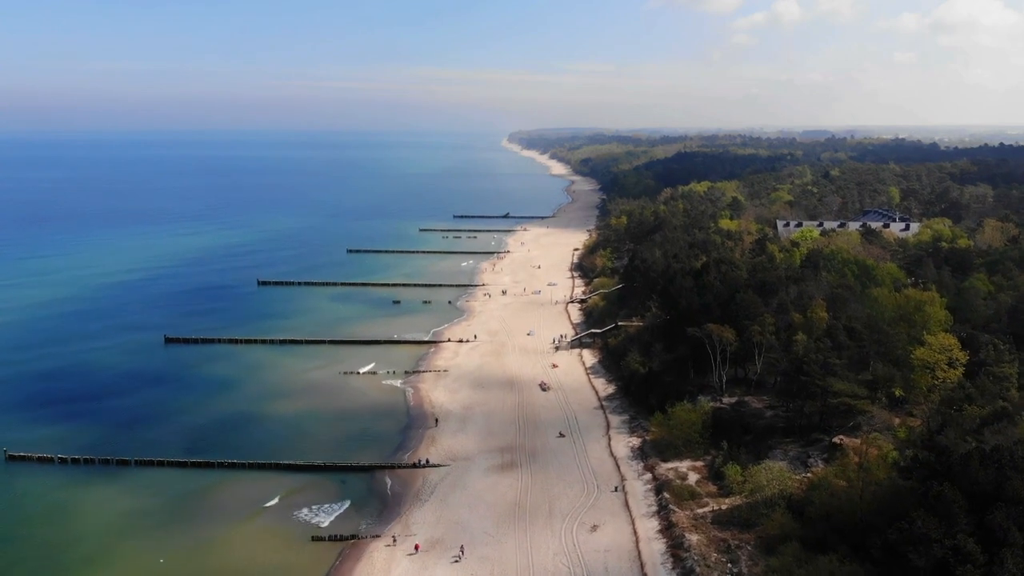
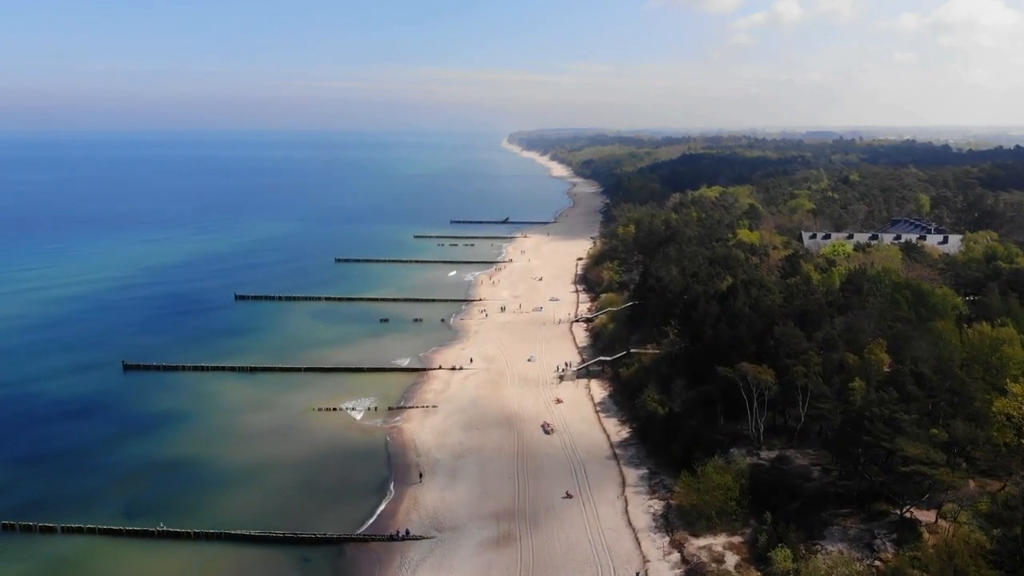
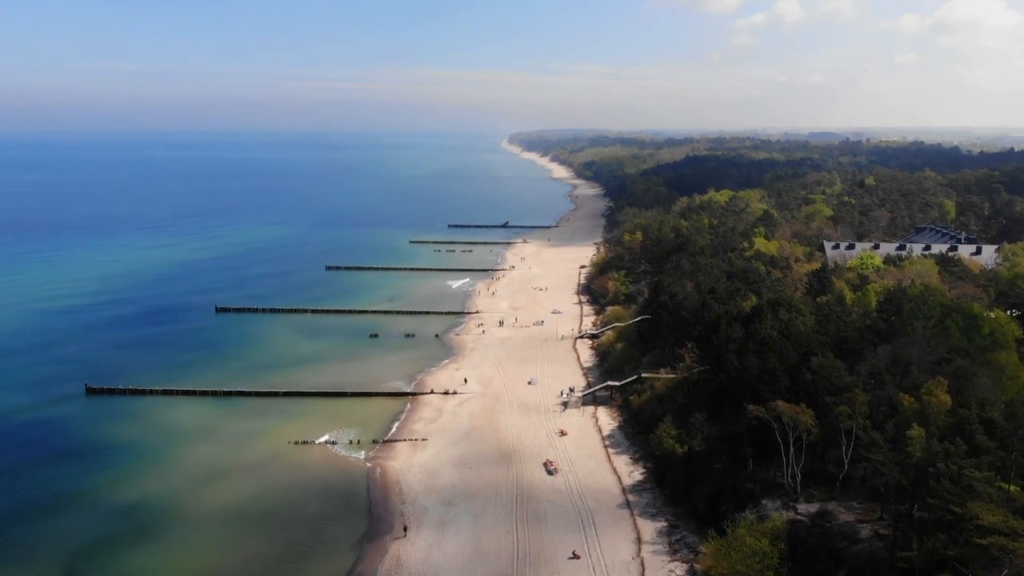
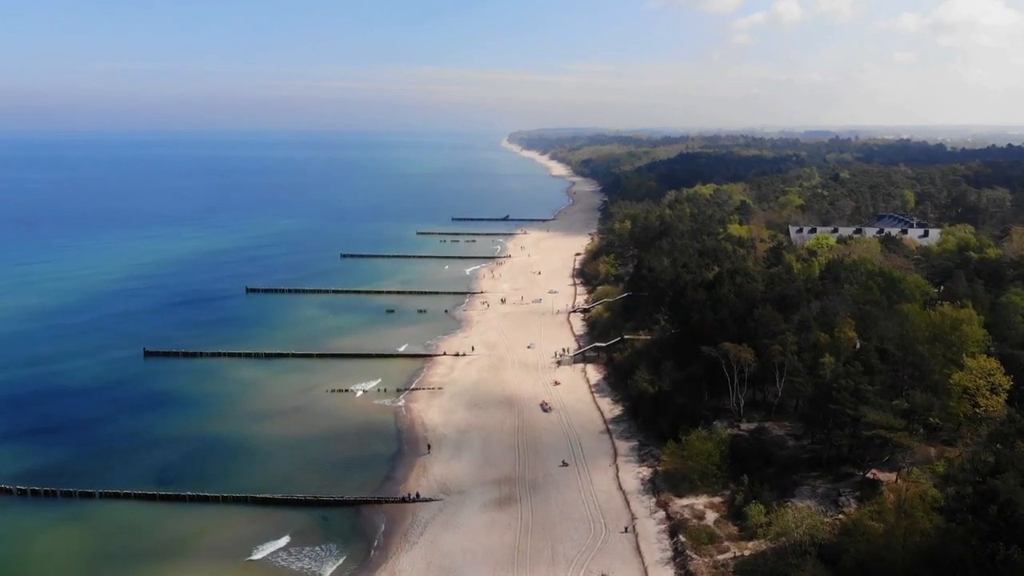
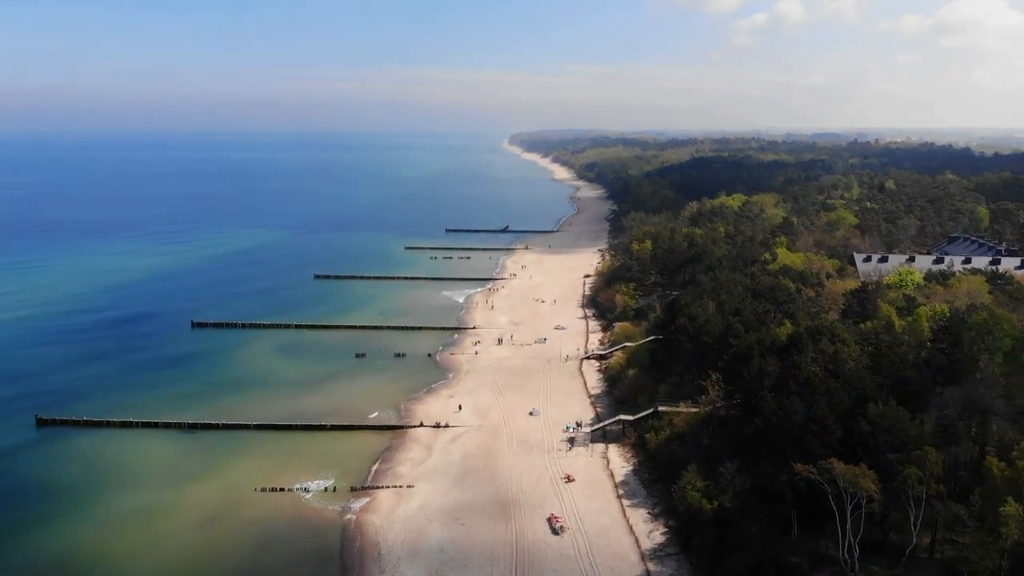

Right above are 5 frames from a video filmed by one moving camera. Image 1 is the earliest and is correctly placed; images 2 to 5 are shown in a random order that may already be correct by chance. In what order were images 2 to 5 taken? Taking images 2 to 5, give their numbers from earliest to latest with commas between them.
4, 2, 3, 5
